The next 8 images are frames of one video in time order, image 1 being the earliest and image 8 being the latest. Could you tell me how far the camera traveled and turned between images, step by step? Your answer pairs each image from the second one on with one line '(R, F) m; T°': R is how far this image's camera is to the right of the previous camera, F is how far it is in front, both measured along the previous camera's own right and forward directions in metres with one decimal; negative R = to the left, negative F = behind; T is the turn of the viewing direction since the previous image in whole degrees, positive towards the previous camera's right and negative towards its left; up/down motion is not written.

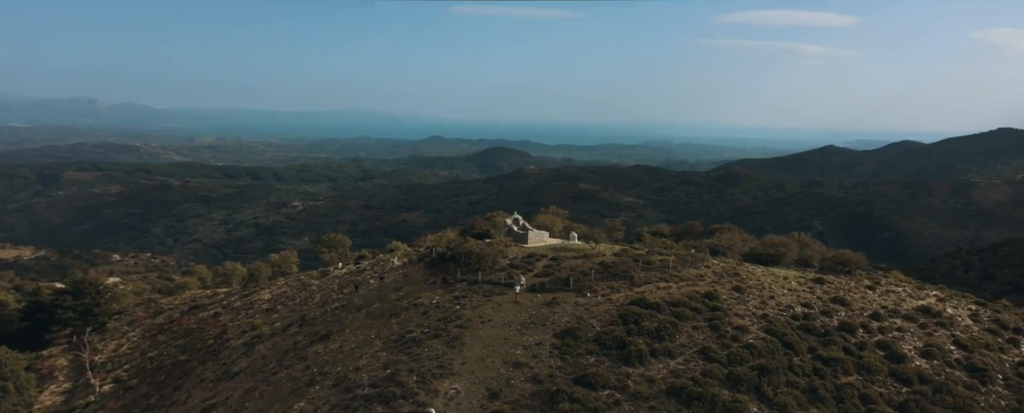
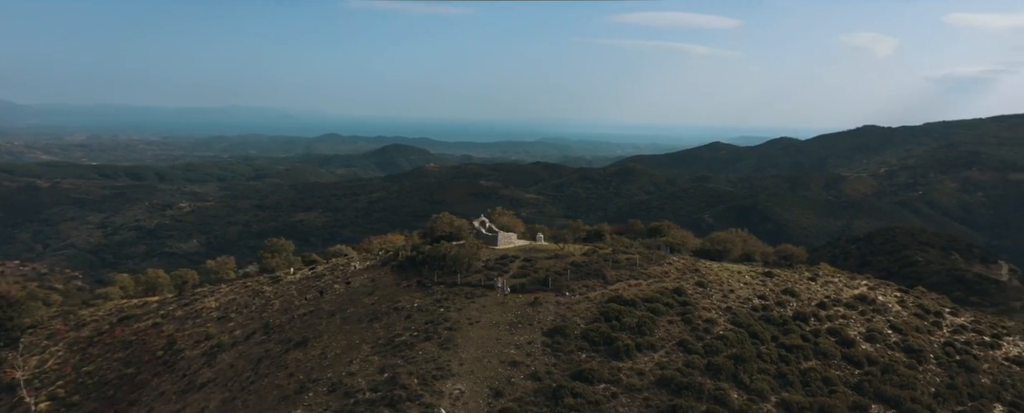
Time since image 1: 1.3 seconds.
(-1.4, -0.3) m; +6°
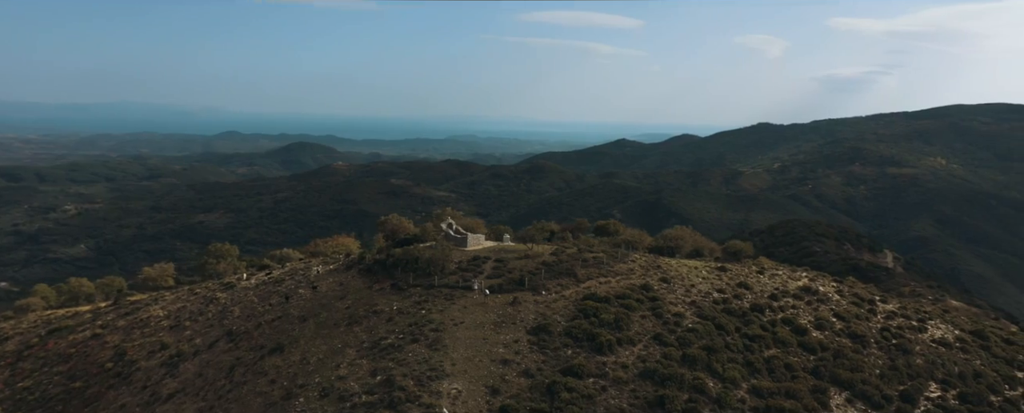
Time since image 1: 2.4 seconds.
(-1.1, -0.4) m; +6°
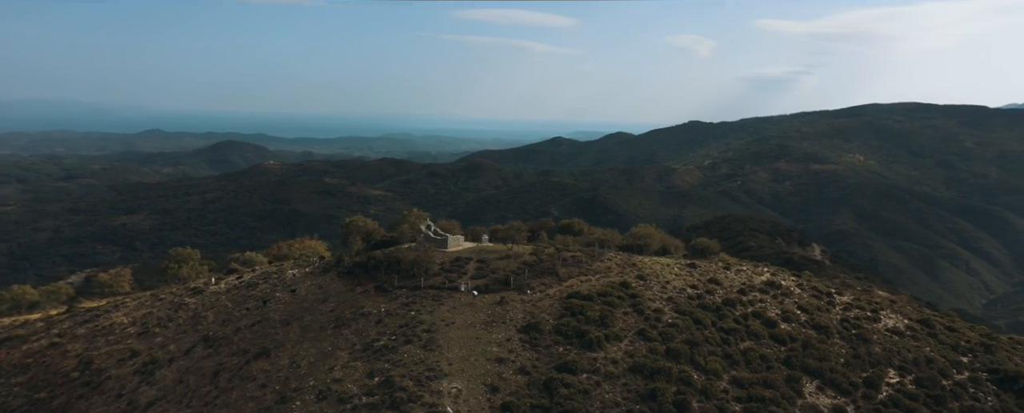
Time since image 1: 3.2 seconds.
(-0.8, -0.3) m; +4°
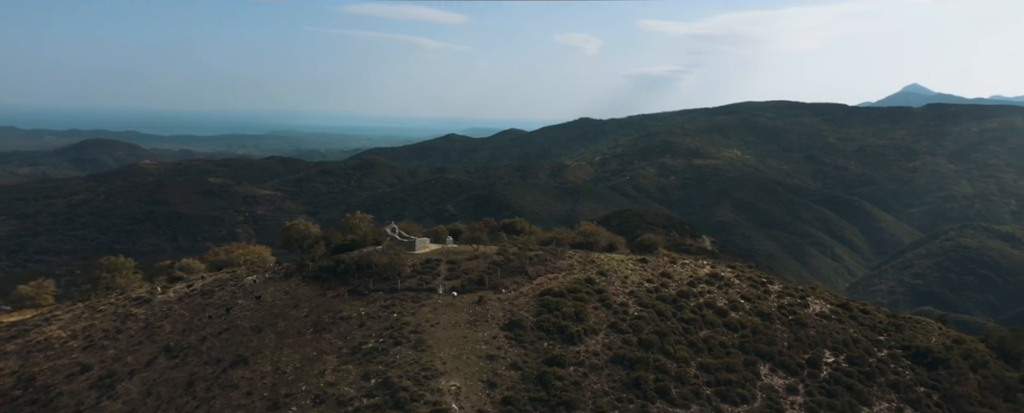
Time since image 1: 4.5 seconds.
(-1.5, -0.7) m; +6°
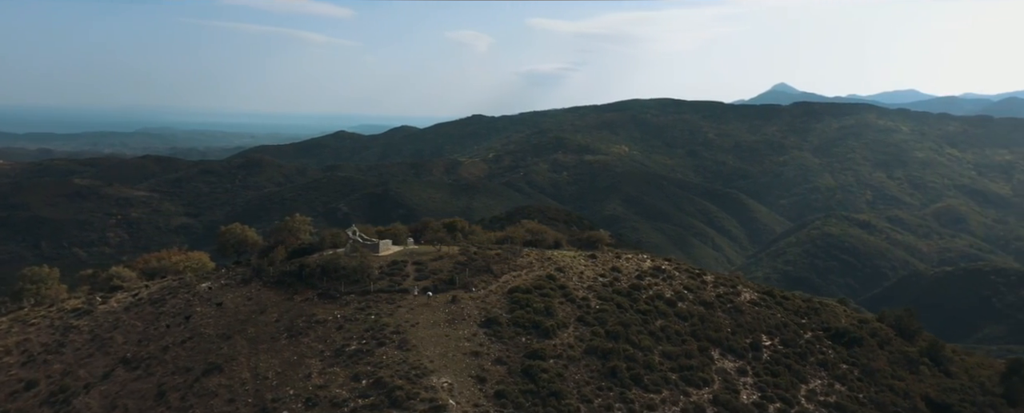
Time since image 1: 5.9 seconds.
(-1.4, -0.8) m; +7°
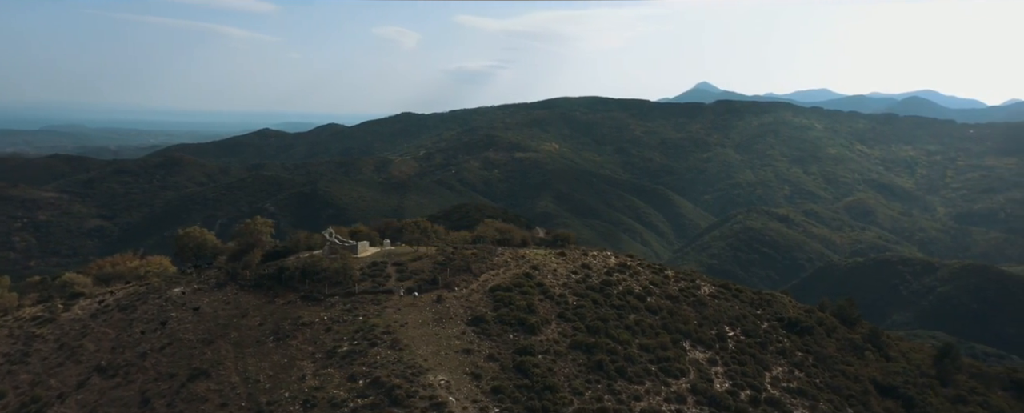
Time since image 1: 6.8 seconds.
(-1.0, -0.6) m; +4°
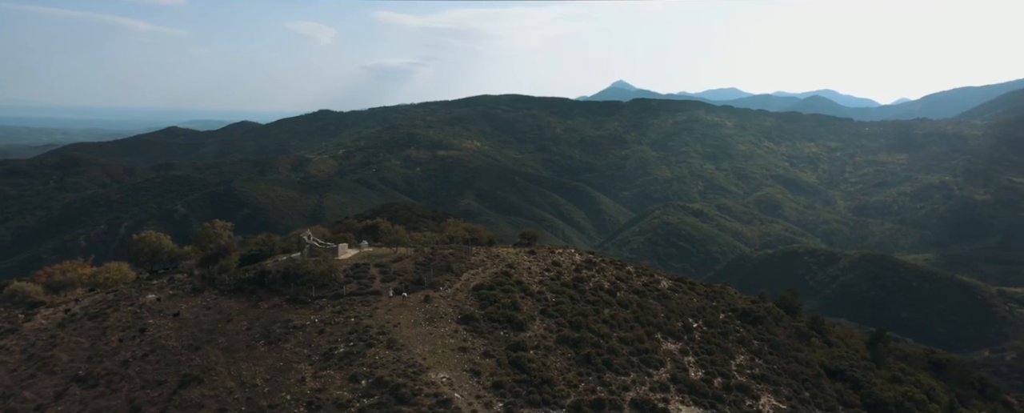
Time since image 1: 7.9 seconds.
(-1.2, -0.8) m; +5°
